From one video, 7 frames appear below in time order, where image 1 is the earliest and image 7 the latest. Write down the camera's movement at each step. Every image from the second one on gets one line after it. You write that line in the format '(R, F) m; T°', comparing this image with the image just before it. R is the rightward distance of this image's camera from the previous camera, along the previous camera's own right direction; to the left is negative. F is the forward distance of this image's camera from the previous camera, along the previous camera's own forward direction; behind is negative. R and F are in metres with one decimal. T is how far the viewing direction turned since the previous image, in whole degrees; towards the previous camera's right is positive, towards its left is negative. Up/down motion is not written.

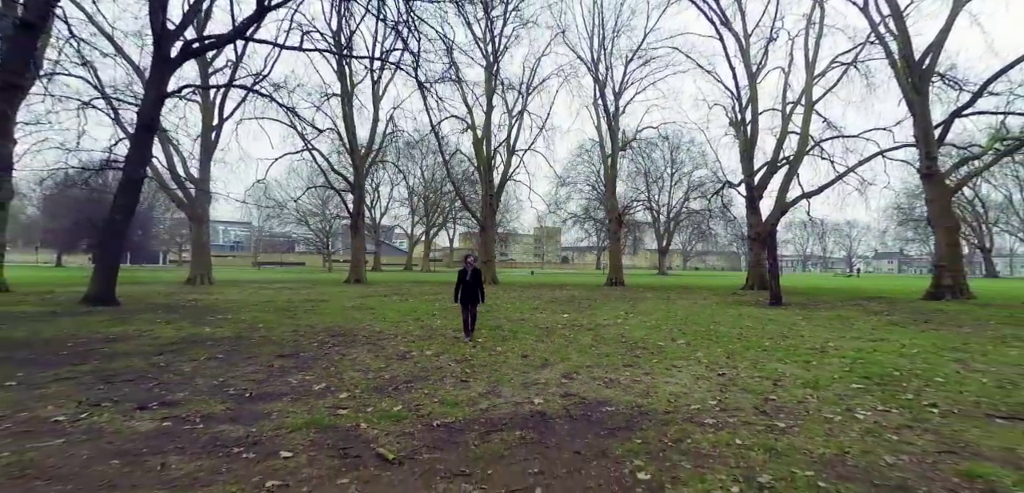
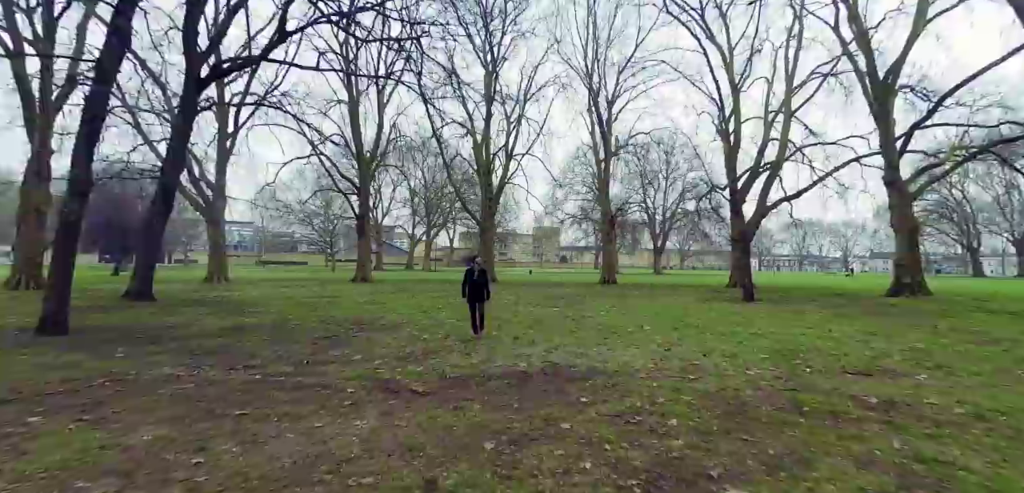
(+0.1, -1.9) m; 0°
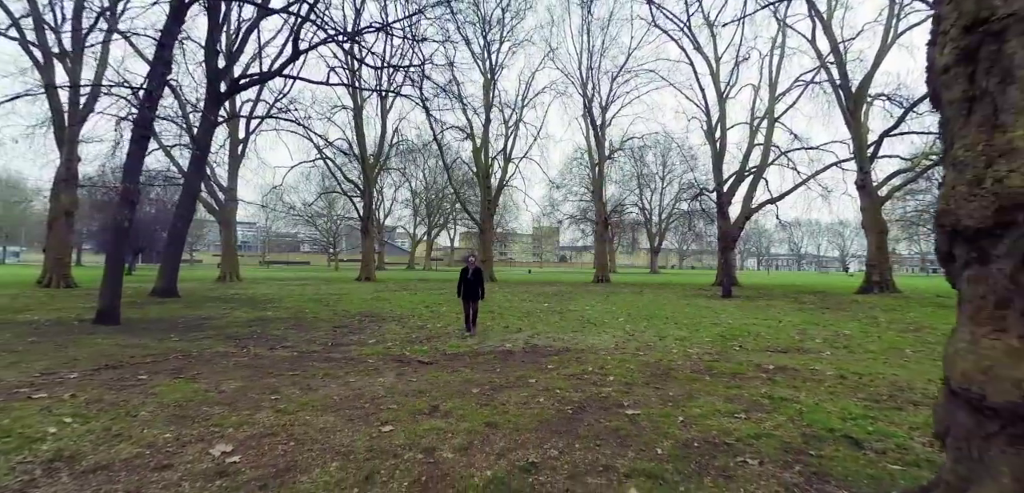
(+0.3, -1.6) m; 0°
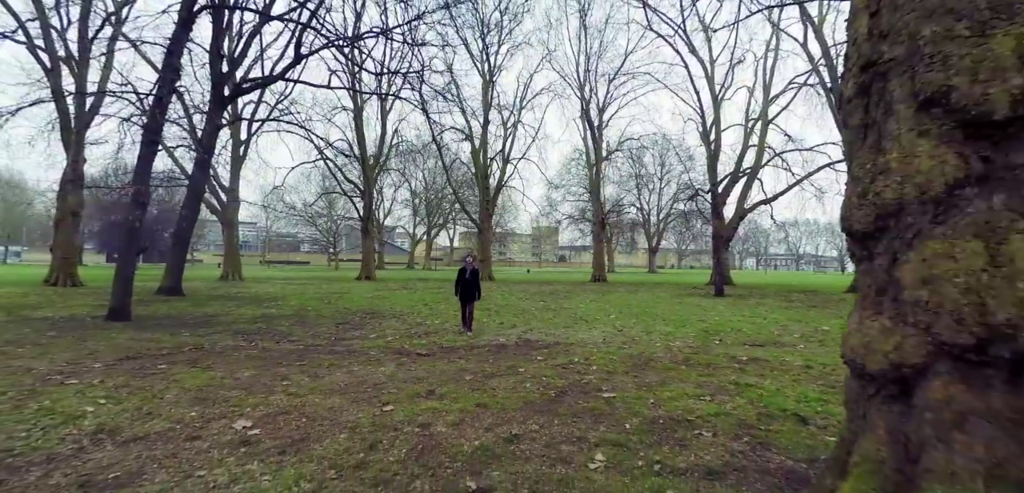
(+0.1, -0.5) m; 0°
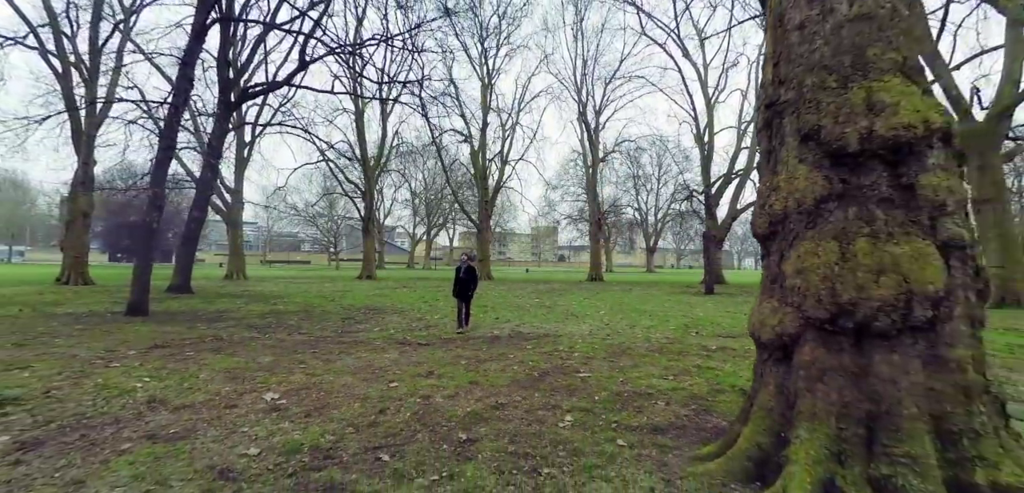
(+0.2, -0.8) m; 0°
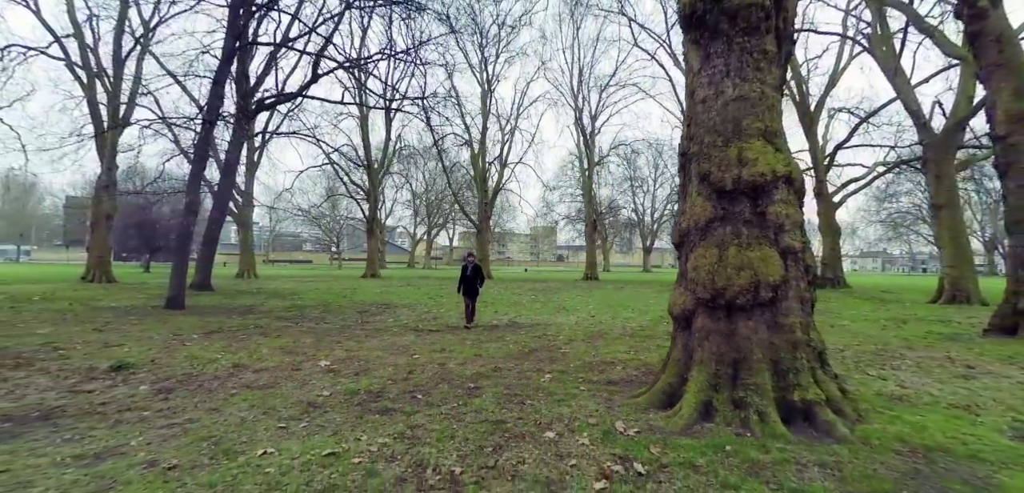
(+0.1, -1.6) m; 0°
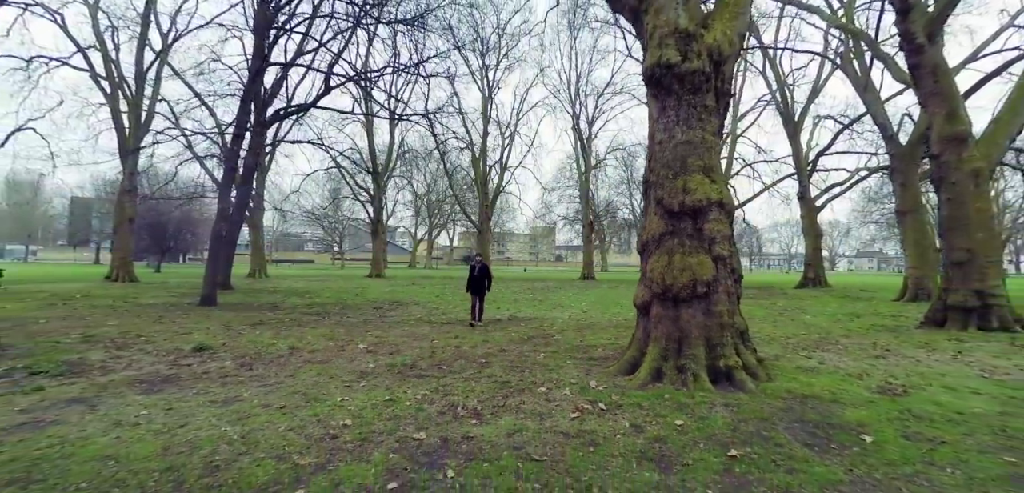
(-0.1, -1.6) m; 0°
